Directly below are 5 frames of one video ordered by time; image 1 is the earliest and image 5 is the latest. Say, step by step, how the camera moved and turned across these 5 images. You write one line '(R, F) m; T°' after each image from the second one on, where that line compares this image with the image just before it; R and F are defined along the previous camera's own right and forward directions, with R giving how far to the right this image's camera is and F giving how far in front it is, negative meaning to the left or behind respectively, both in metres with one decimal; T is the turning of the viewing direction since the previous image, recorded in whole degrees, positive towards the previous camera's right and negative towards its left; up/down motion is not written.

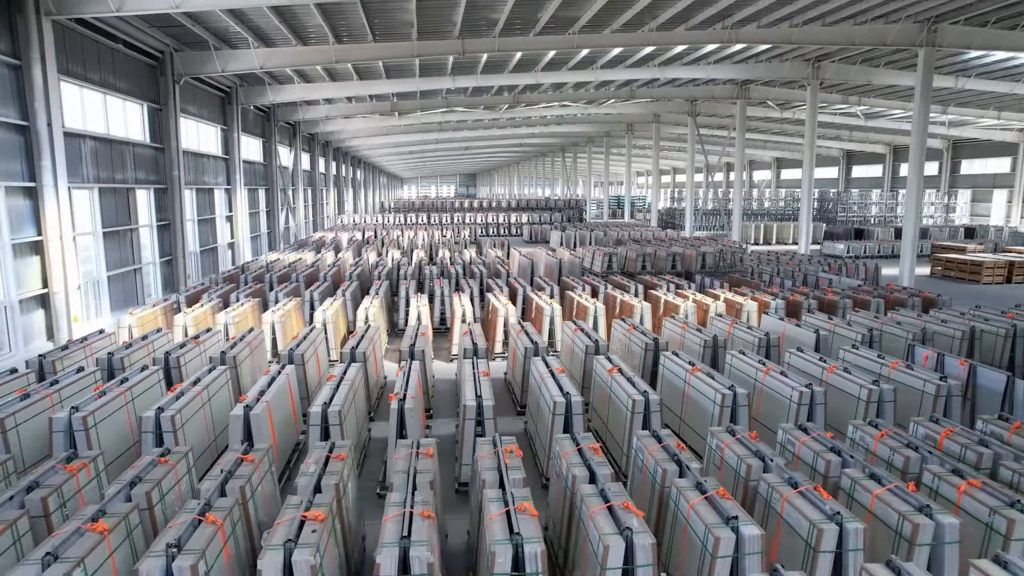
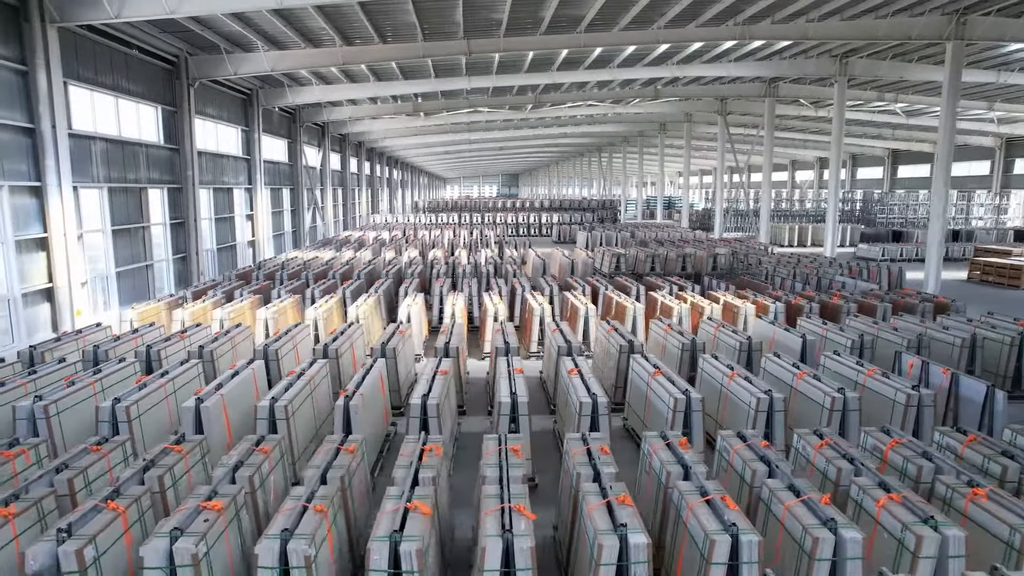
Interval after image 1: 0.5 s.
(+1.0, 0.0) m; -4°
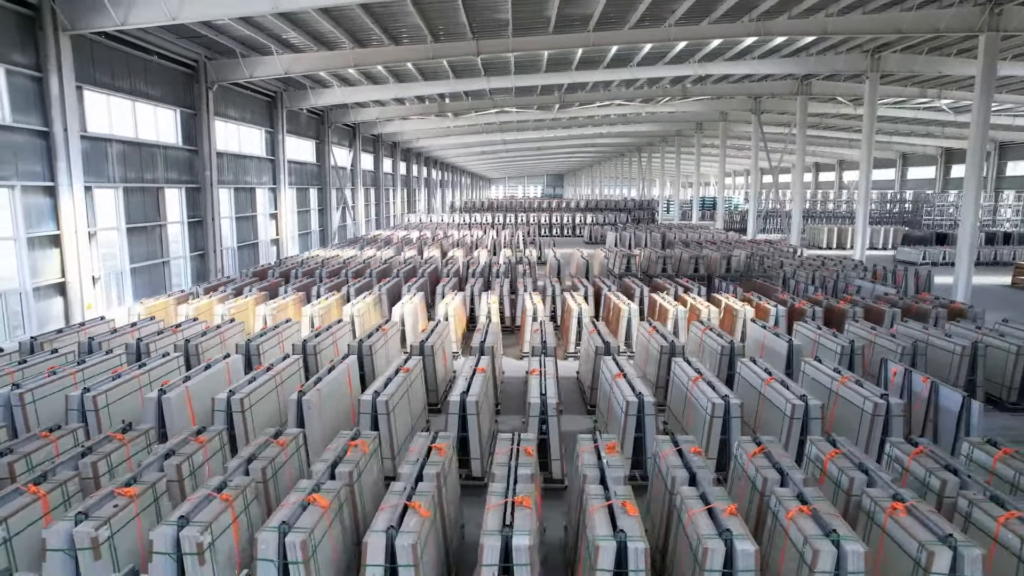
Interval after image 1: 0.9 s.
(+1.0, 0.0) m; -4°
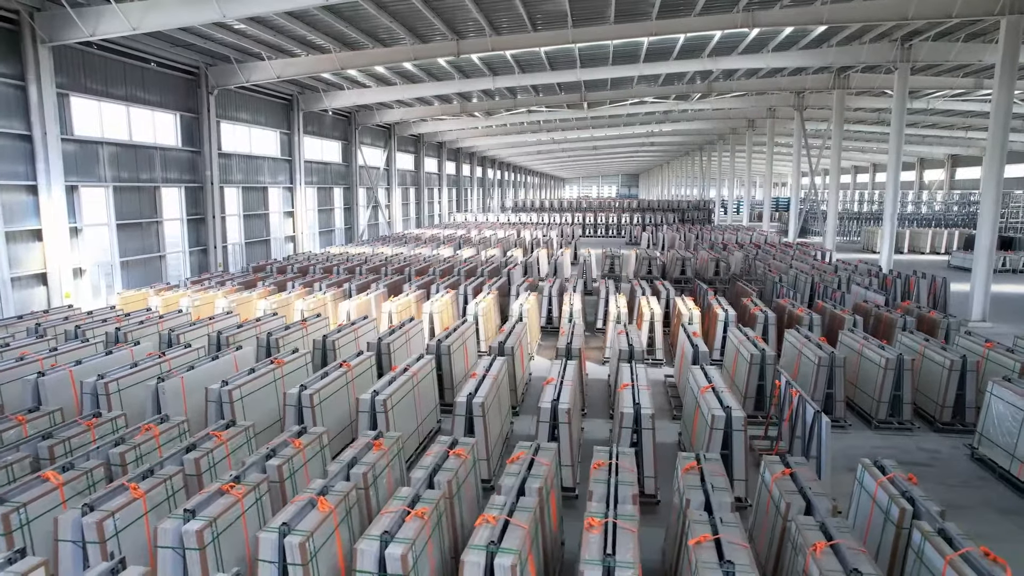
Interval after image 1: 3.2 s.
(+2.6, +0.2) m; -7°
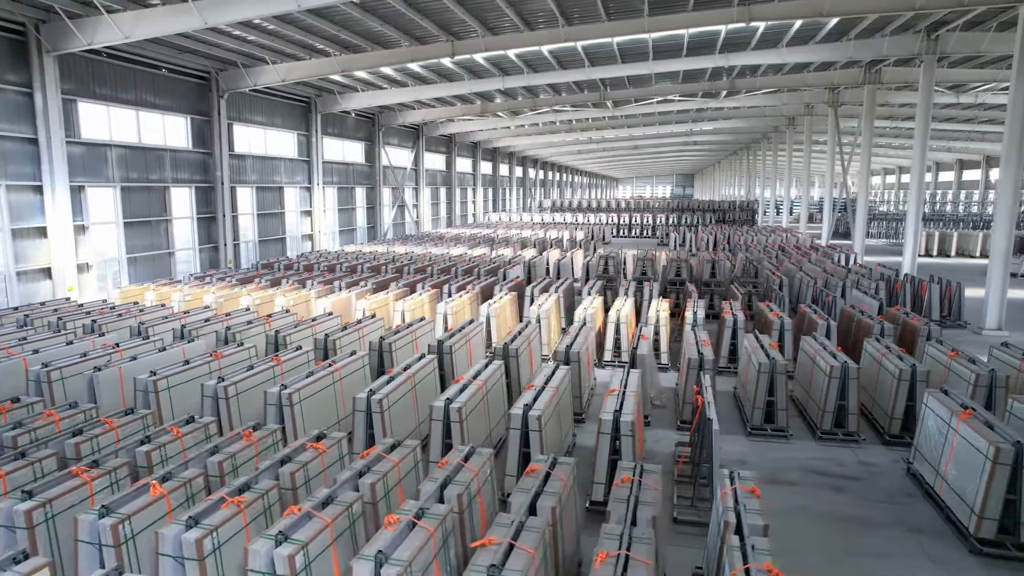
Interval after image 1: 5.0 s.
(+1.7, +0.1) m; -5°
